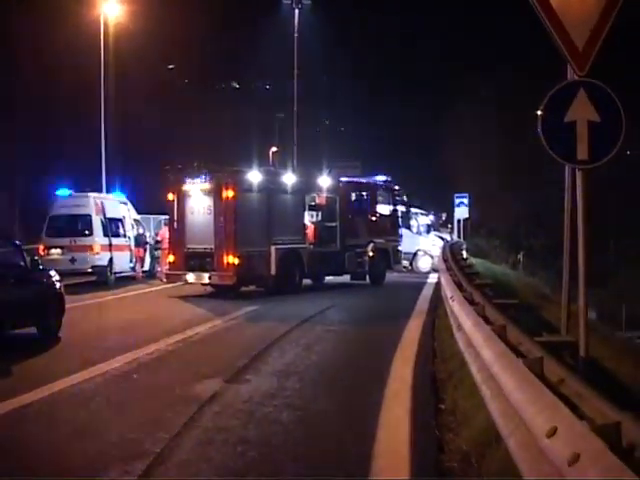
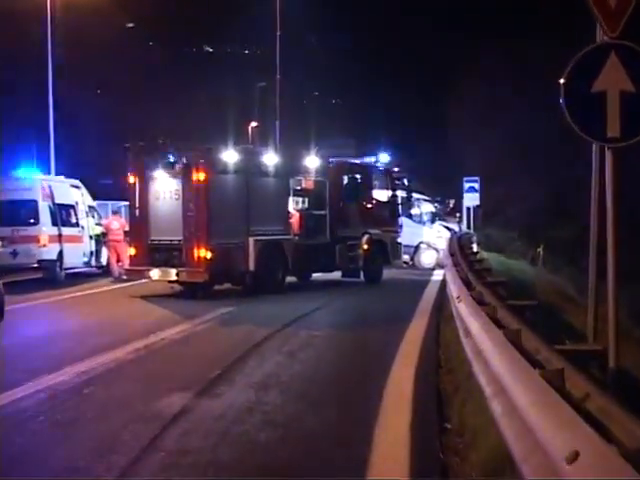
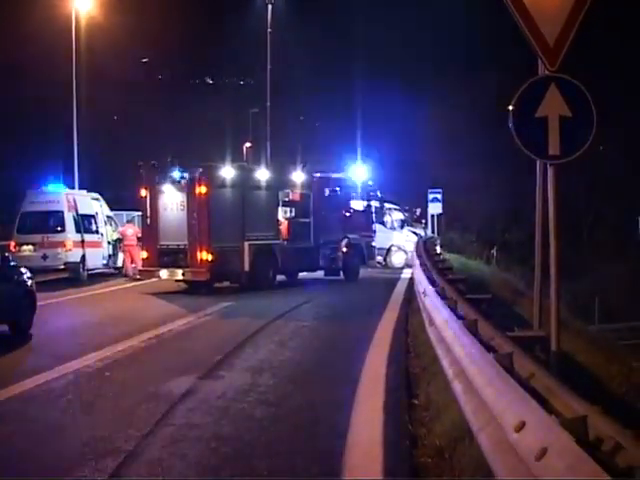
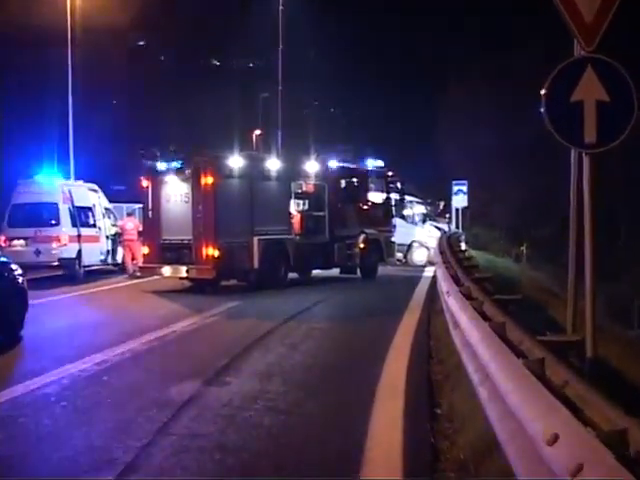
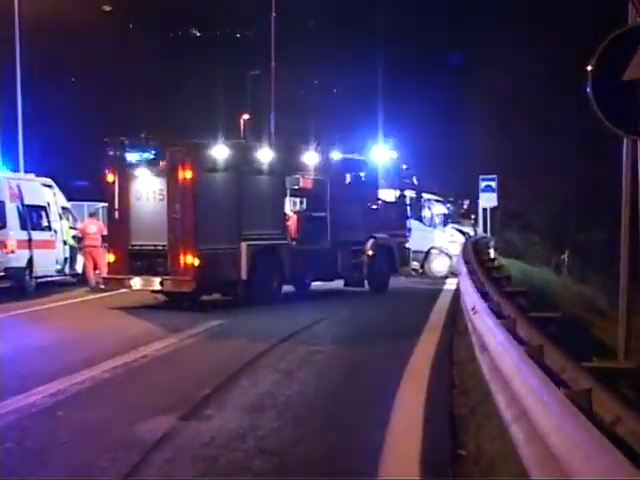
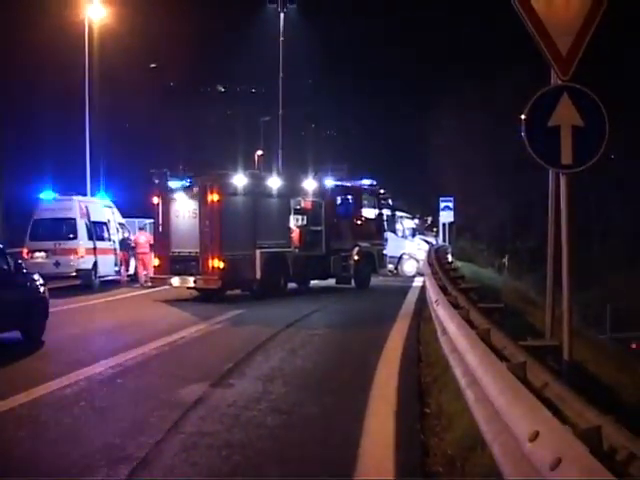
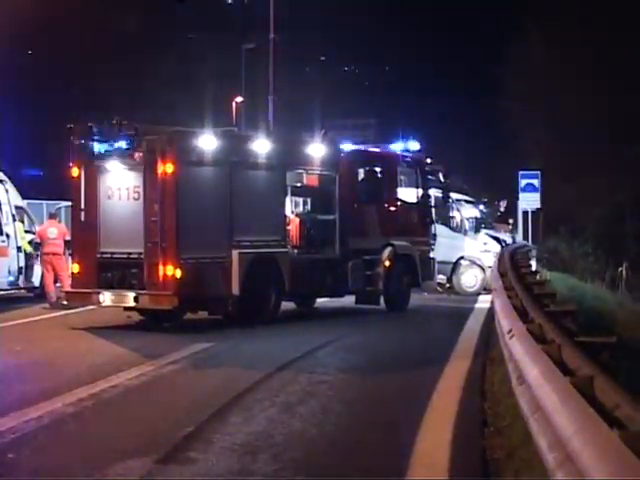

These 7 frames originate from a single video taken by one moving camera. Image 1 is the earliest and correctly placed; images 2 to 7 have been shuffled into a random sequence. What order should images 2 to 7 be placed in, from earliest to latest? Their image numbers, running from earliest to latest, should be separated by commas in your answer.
6, 3, 4, 2, 5, 7
